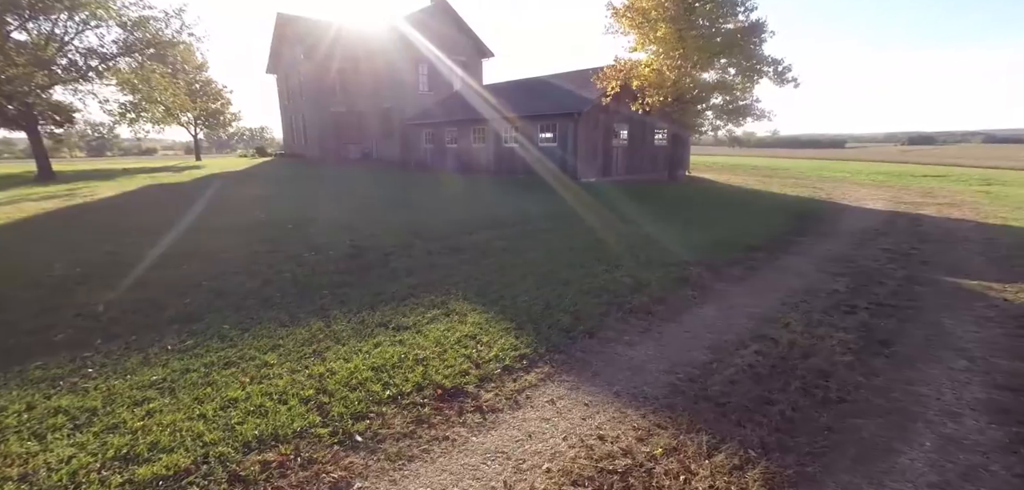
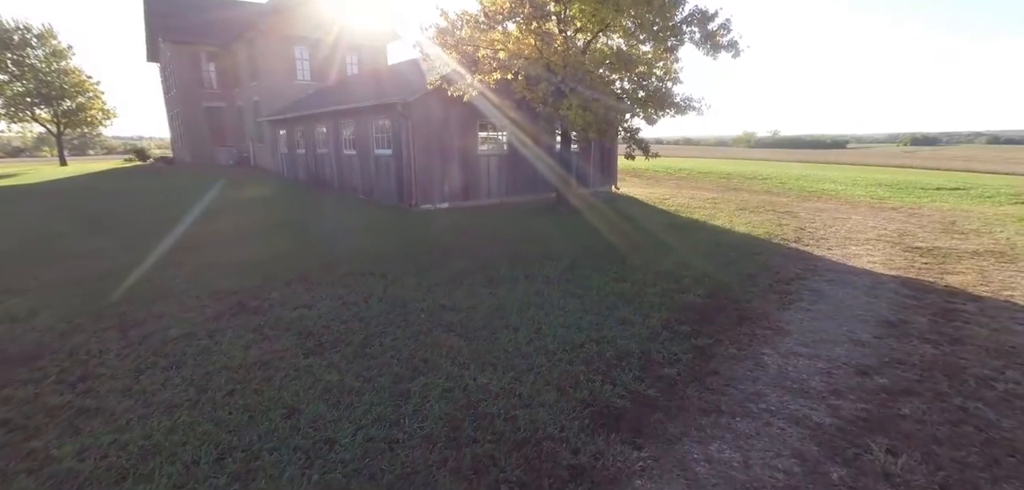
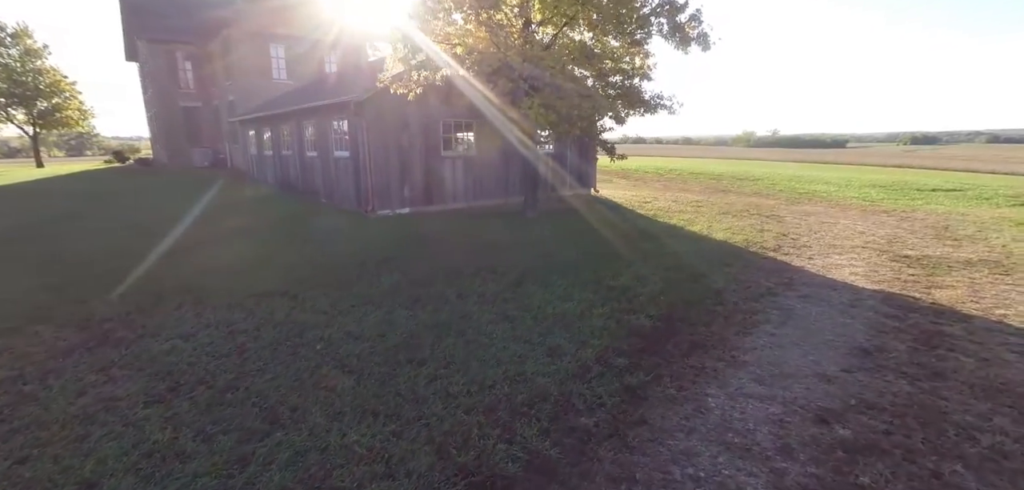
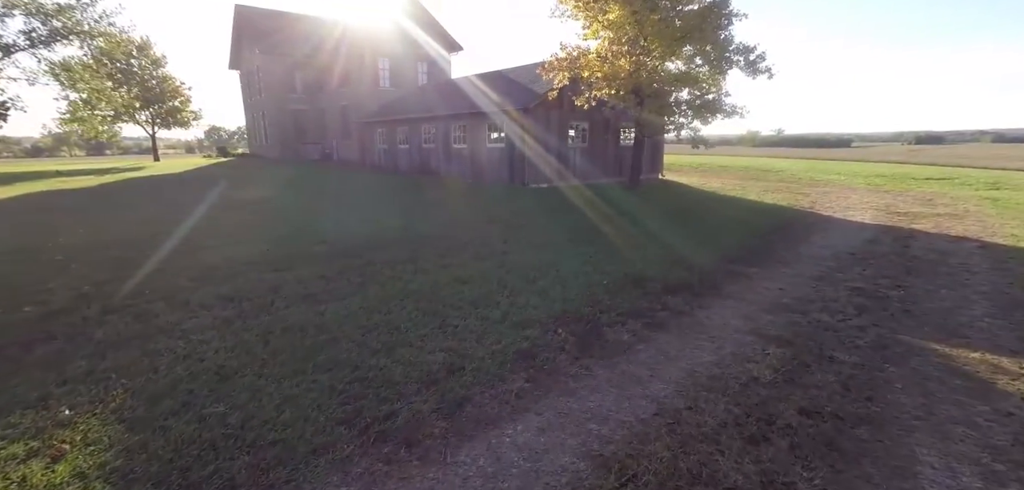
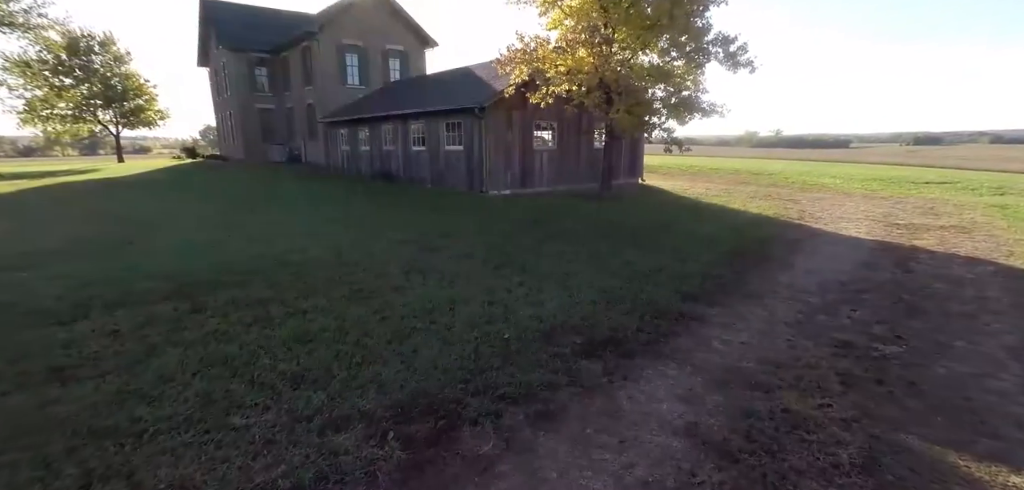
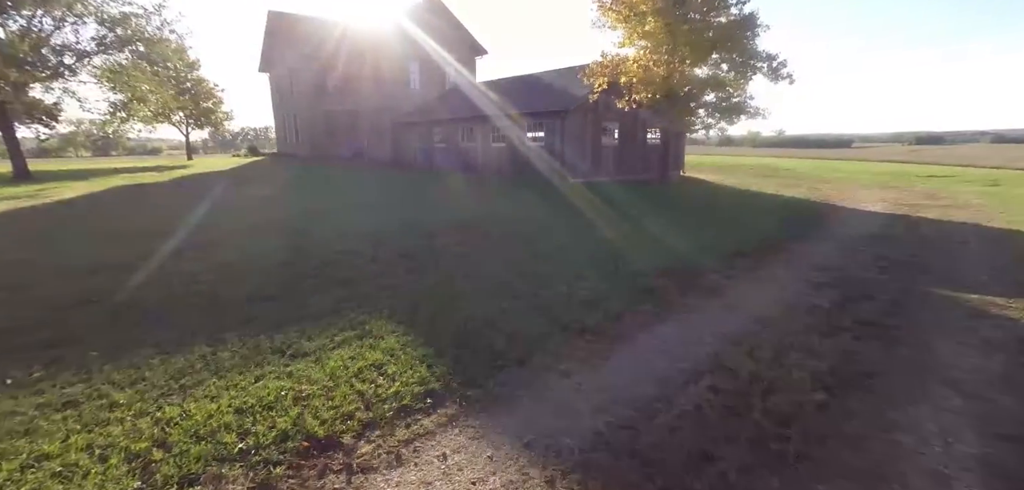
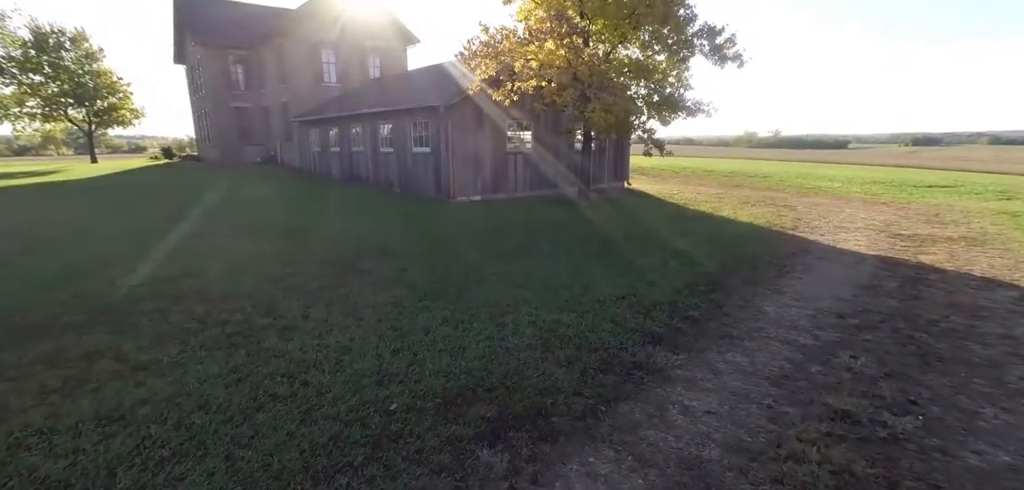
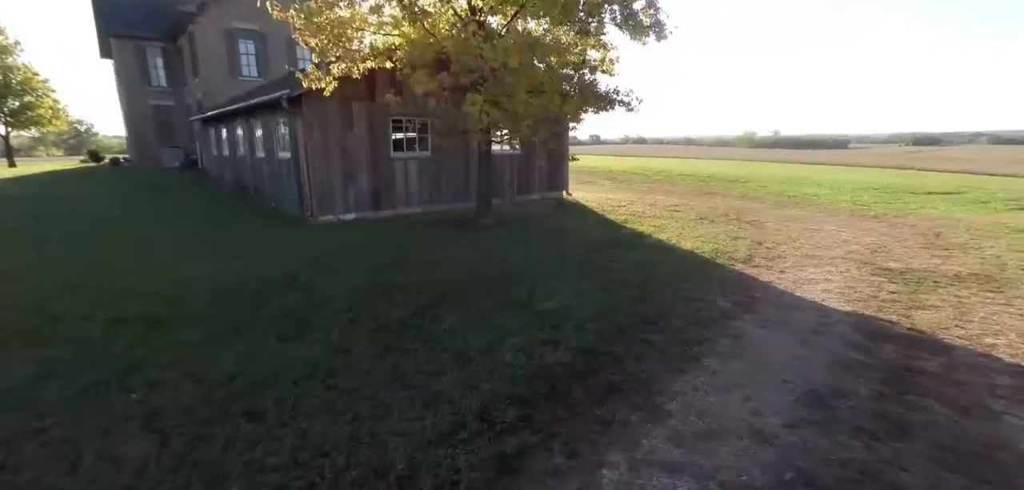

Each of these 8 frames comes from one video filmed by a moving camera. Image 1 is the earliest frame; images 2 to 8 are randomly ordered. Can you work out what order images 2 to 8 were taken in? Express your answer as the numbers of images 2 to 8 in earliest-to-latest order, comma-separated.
6, 4, 5, 7, 2, 3, 8
